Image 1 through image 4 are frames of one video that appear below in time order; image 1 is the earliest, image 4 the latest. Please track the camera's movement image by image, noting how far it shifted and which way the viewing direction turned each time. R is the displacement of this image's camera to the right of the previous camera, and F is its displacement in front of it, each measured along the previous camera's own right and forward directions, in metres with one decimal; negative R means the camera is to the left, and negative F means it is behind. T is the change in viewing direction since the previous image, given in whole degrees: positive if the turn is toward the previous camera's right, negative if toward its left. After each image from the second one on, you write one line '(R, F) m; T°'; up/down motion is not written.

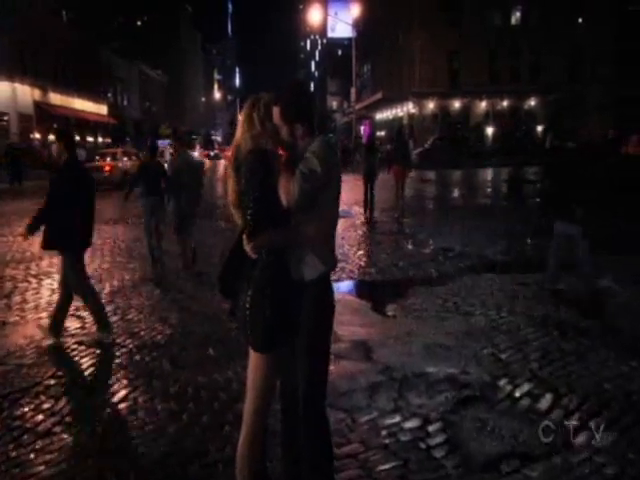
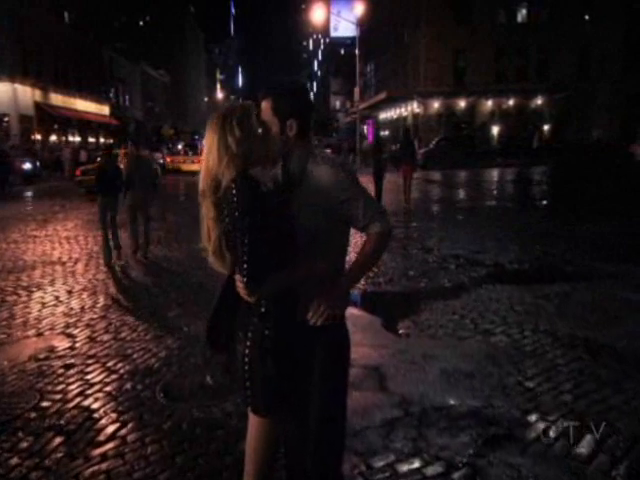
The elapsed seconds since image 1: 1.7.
(-0.1, +0.5) m; 0°
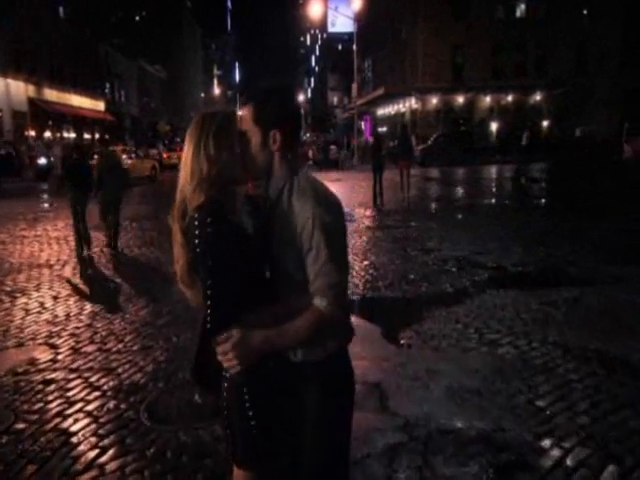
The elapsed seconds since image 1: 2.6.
(0.0, +0.4) m; 0°
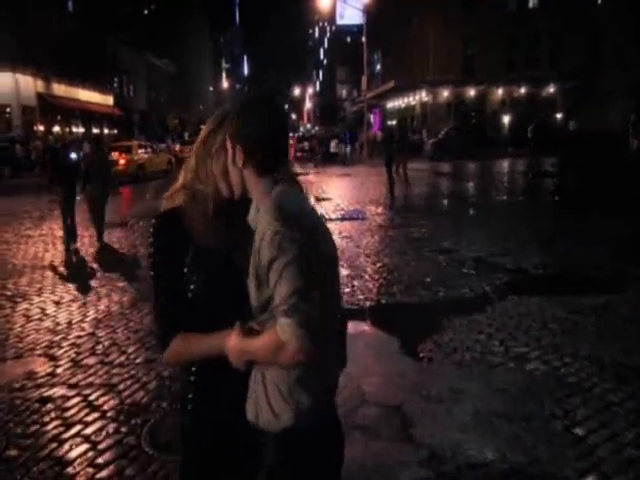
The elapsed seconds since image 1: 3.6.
(-0.1, +0.4) m; -1°
